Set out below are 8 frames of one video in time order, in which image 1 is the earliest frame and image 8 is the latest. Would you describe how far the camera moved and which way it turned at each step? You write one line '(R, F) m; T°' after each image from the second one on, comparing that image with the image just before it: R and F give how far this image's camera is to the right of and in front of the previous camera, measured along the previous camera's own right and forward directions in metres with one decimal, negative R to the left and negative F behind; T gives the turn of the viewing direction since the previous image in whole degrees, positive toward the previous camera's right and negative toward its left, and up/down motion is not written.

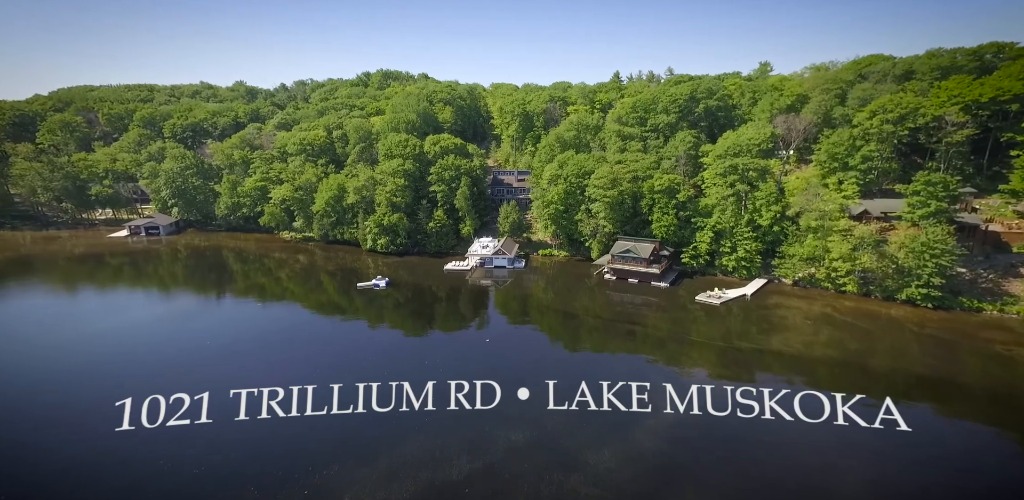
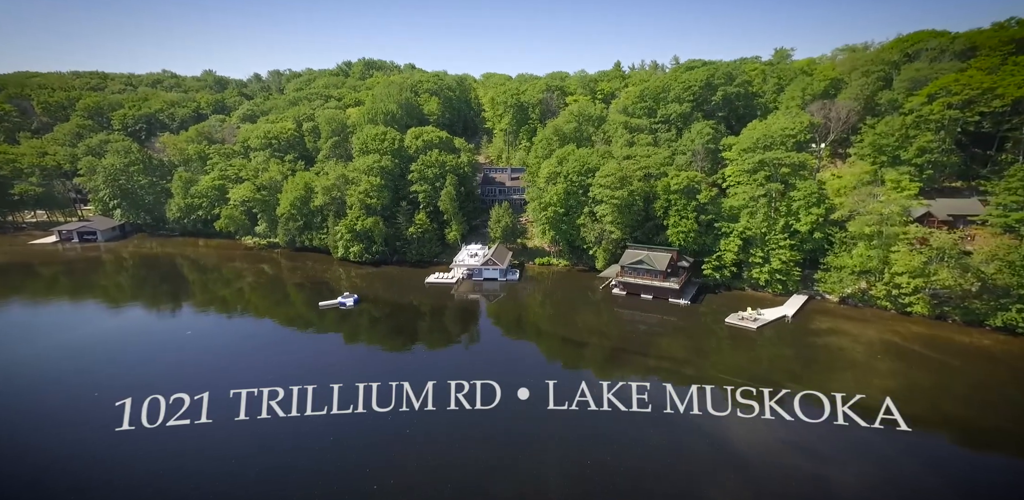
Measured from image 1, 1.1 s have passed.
(+0.8, +9.1) m; 0°
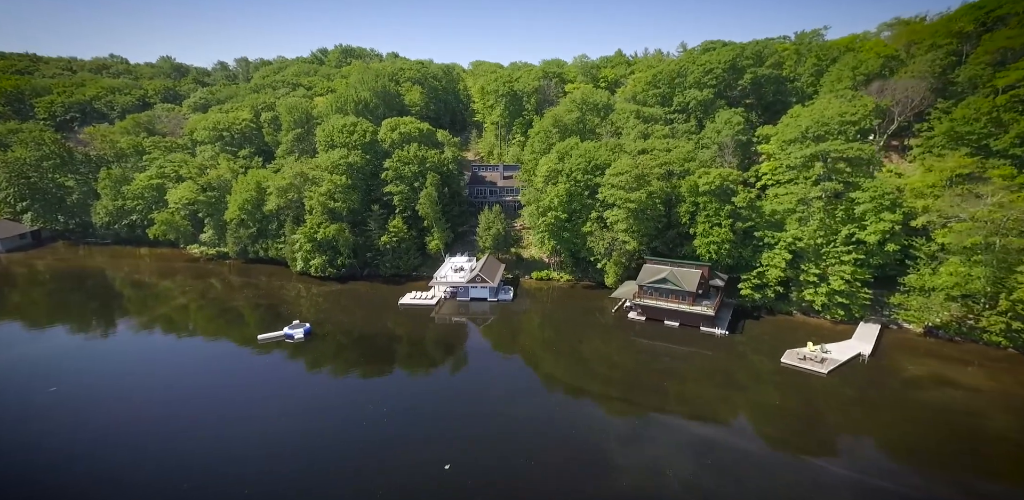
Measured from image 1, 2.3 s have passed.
(+0.3, +10.1) m; 0°
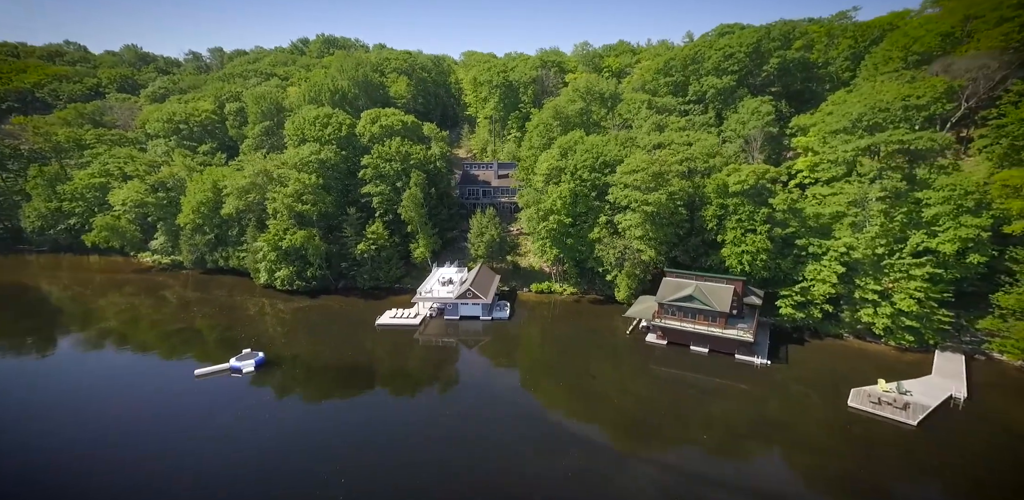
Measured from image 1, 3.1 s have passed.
(-0.1, +6.8) m; +1°
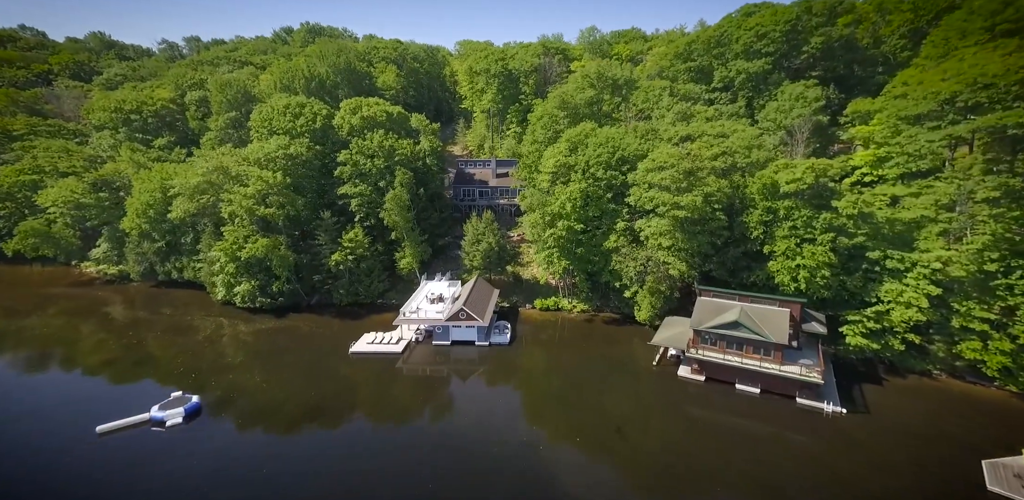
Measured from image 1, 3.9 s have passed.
(-0.2, +6.8) m; 0°
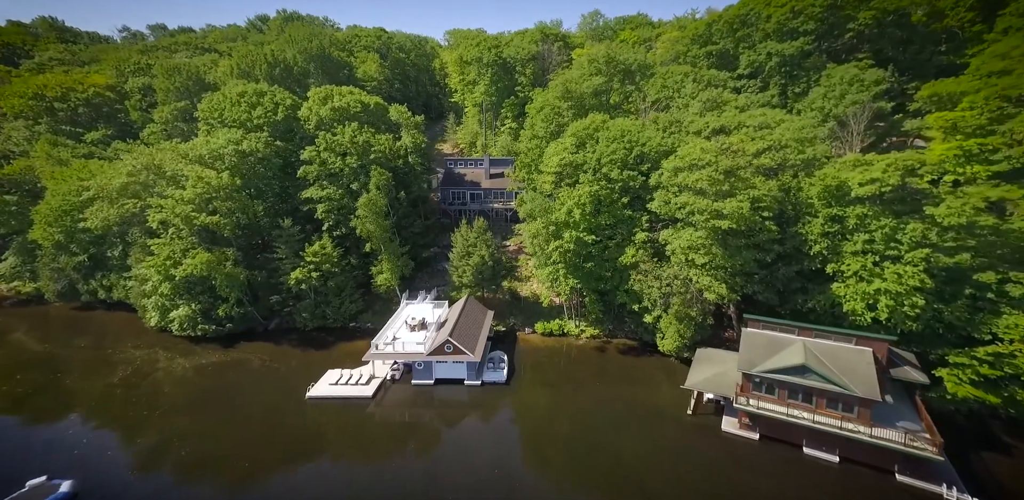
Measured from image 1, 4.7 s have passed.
(-0.2, +6.7) m; +1°
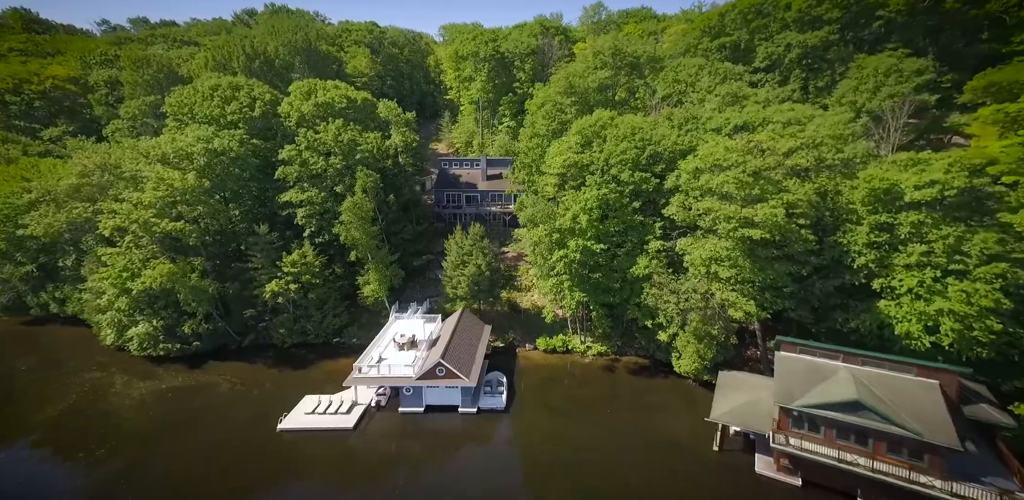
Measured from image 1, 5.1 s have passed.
(-0.1, +3.2) m; 0°
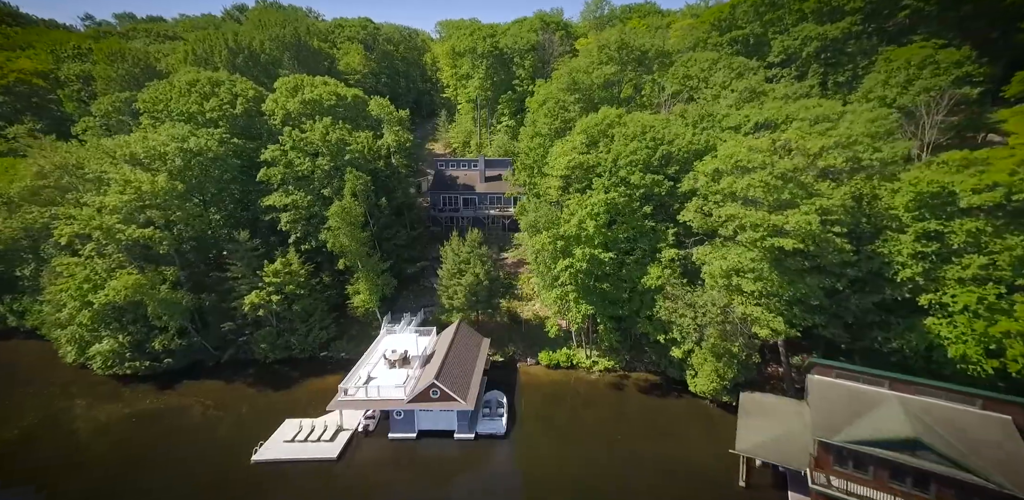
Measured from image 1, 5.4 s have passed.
(-0.1, +2.4) m; 0°
